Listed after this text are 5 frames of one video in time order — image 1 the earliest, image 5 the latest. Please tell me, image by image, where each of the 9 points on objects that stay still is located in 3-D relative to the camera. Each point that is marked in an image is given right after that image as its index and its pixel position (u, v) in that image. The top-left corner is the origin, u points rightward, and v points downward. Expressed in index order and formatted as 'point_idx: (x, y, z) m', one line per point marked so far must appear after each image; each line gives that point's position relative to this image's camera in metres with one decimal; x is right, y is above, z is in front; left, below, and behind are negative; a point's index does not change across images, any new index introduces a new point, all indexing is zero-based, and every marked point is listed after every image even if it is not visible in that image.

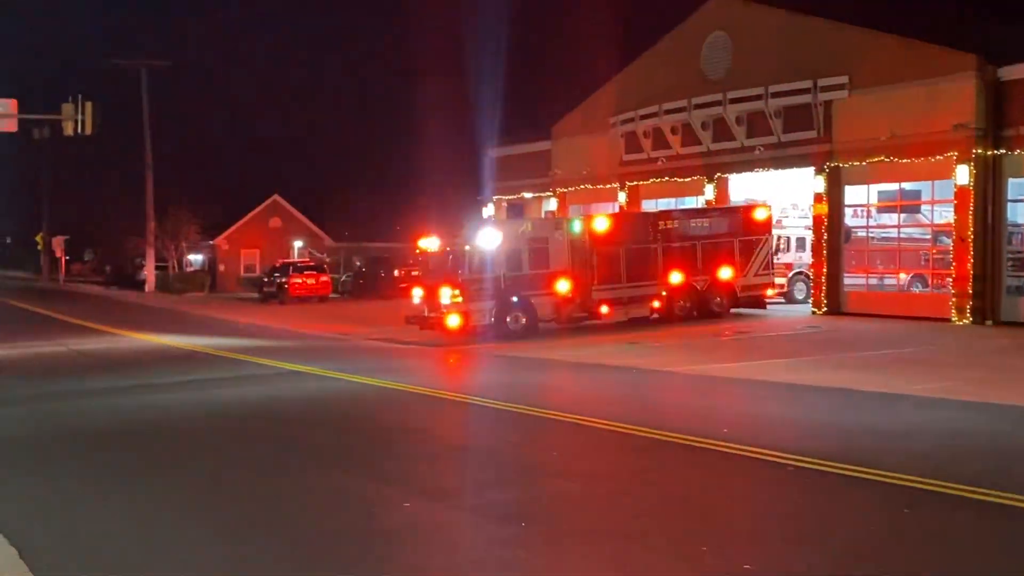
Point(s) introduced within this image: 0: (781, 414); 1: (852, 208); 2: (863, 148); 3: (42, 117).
0: (+2.6, -1.1, +10.2) m
1: (+5.8, +1.4, +19.8) m
2: (+5.6, +2.2, +18.5) m
3: (-7.9, +2.9, +19.6) m
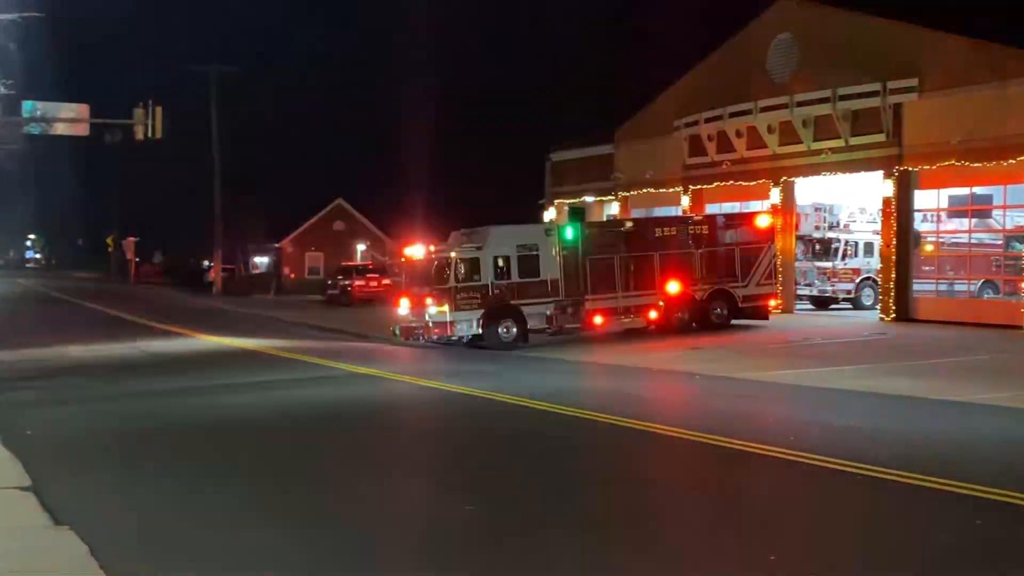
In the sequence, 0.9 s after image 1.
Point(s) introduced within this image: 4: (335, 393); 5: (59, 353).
0: (+3.1, -1.2, +10.0) m
1: (+6.8, +1.3, +19.5) m
2: (+6.6, +2.1, +18.2) m
3: (-6.8, +2.8, +19.9) m
4: (-1.8, -1.1, +11.8) m
5: (-7.0, -1.1, +18.2) m
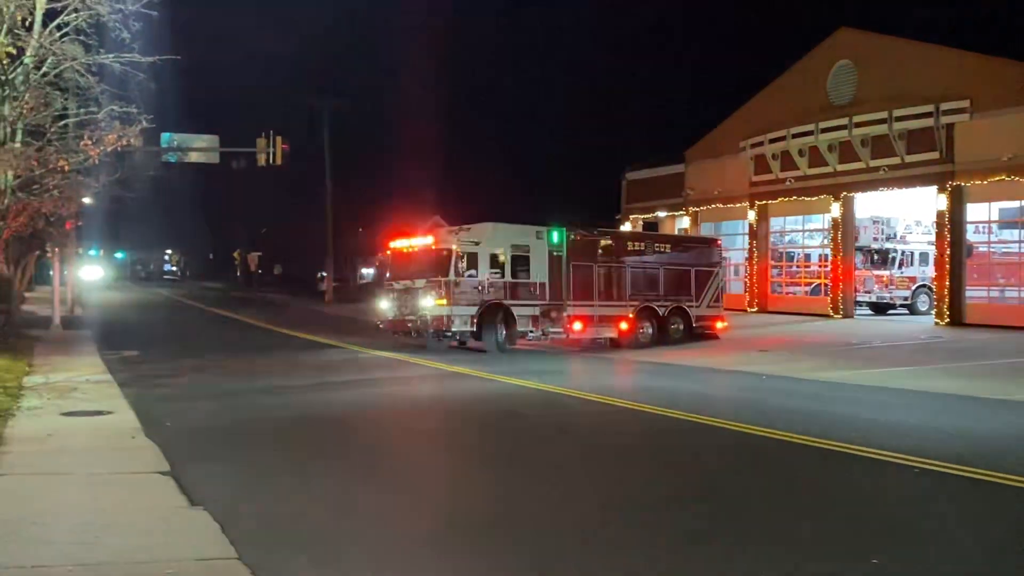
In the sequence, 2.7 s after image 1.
0: (+3.8, -1.3, +11.8) m
1: (+8.3, +1.1, +20.9) m
2: (+7.9, +2.0, +19.7) m
3: (-5.3, +2.7, +22.6) m
4: (-1.0, -1.2, +14.1) m
5: (-5.6, -1.2, +20.9) m
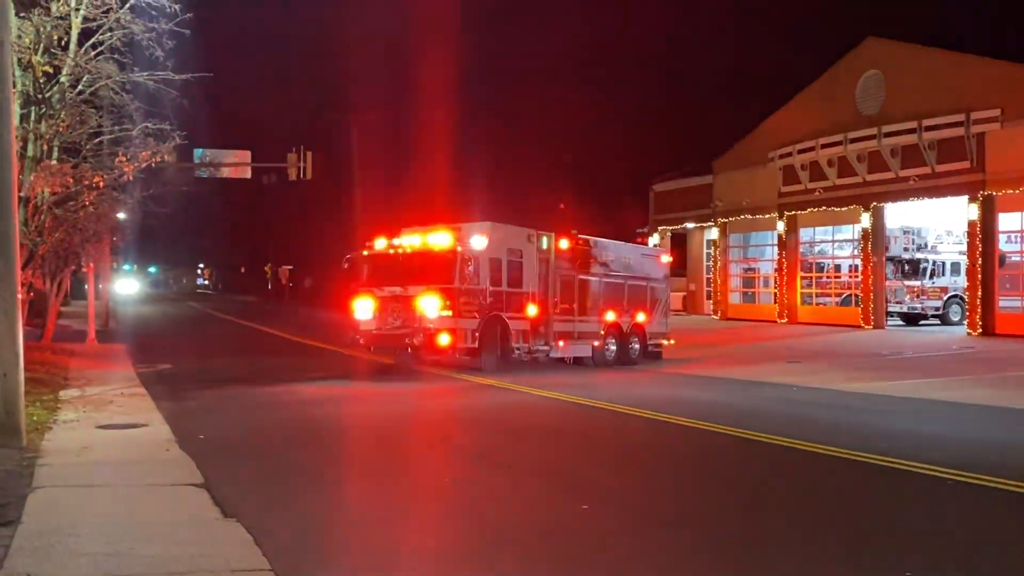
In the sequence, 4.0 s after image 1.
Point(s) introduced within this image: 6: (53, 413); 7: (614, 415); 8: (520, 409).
0: (+4.1, -1.4, +11.8) m
1: (+8.8, +1.0, +20.8) m
2: (+8.4, +1.8, +19.5) m
3: (-4.7, +2.4, +22.8) m
4: (-0.6, -1.4, +14.1) m
5: (-5.1, -1.5, +21.1) m
6: (-6.8, -1.9, +17.3) m
7: (+1.1, -1.4, +13.2) m
8: (0.0, -1.4, +13.7) m
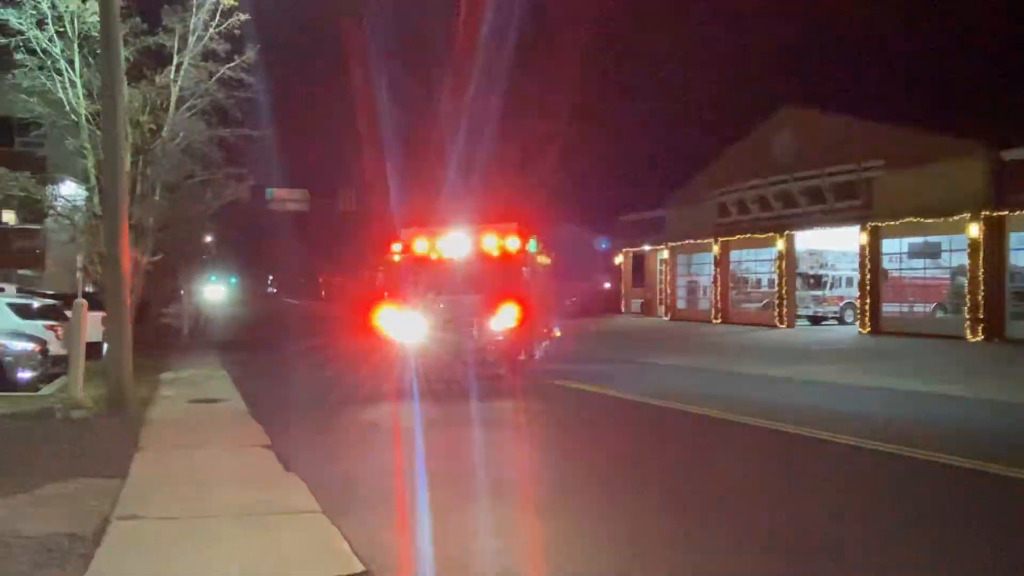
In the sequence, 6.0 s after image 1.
0: (+3.7, -1.7, +18.2) m
1: (+8.7, +0.7, +27.1) m
2: (+8.3, +1.6, +25.9) m
3: (-4.7, +2.2, +29.4) m
4: (-0.9, -1.7, +20.7) m
5: (-5.2, -1.7, +27.8) m
6: (-7.0, -2.1, +24.0) m
7: (+0.8, -1.7, +19.8) m
8: (-0.3, -1.7, +20.2) m
